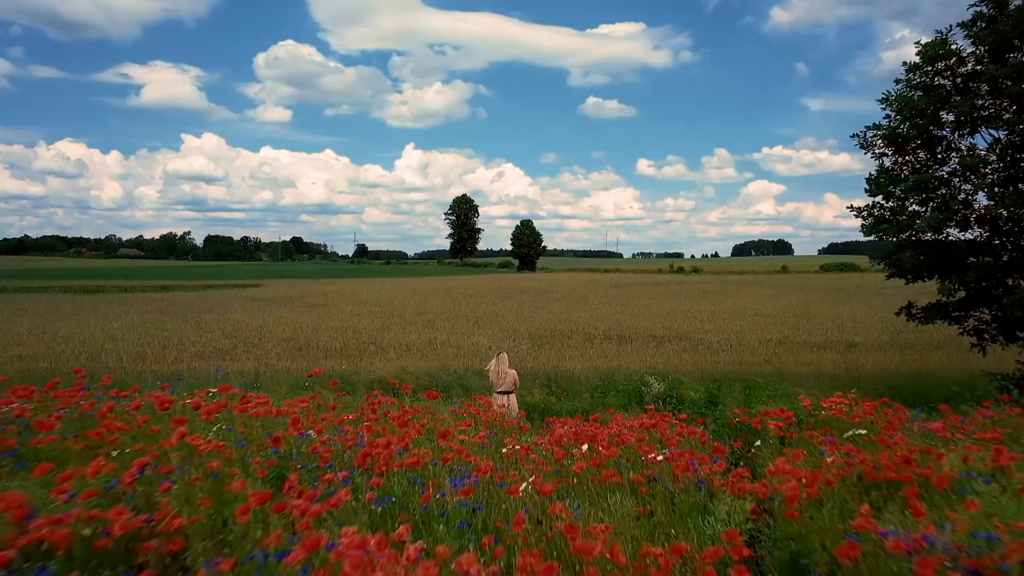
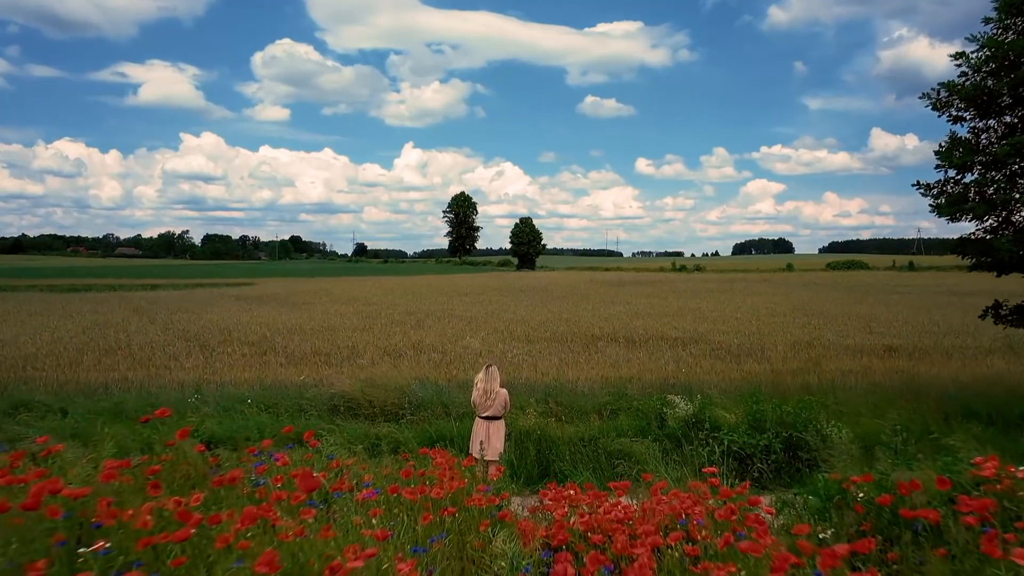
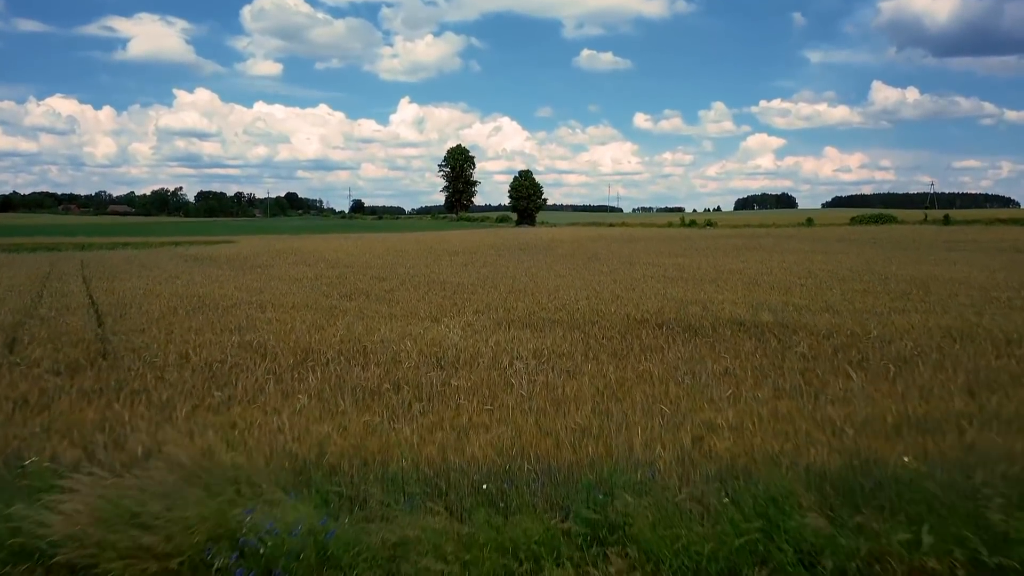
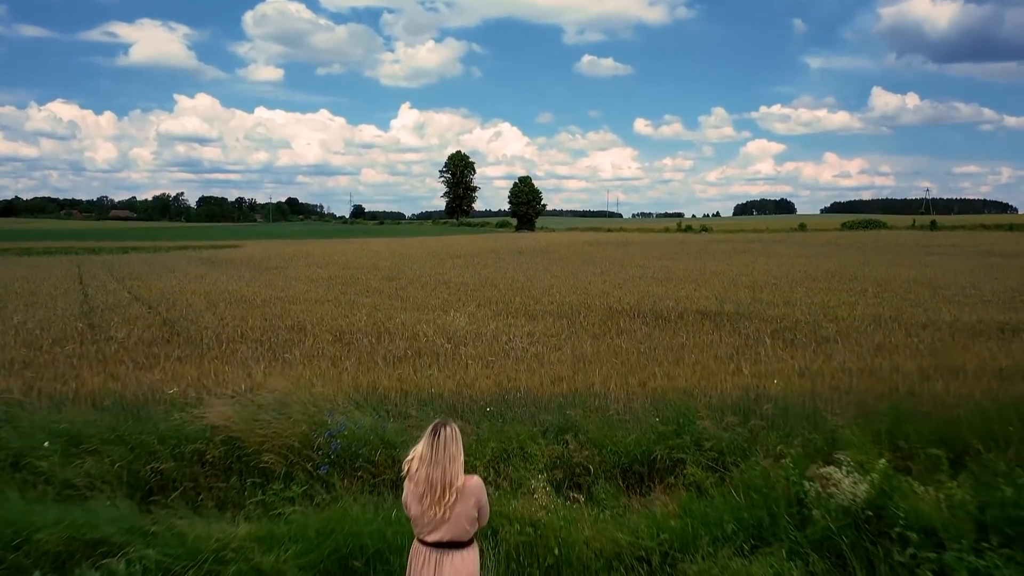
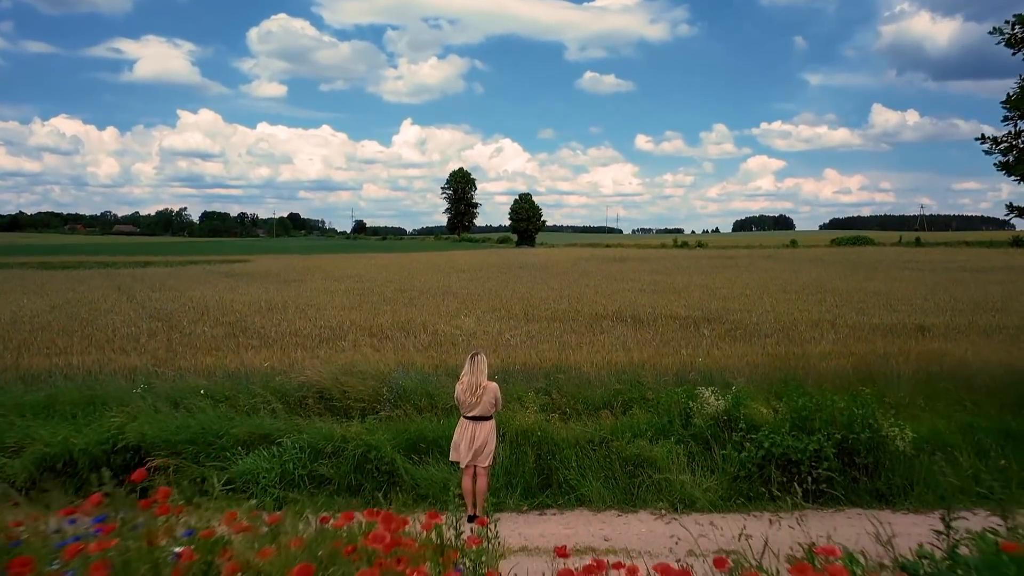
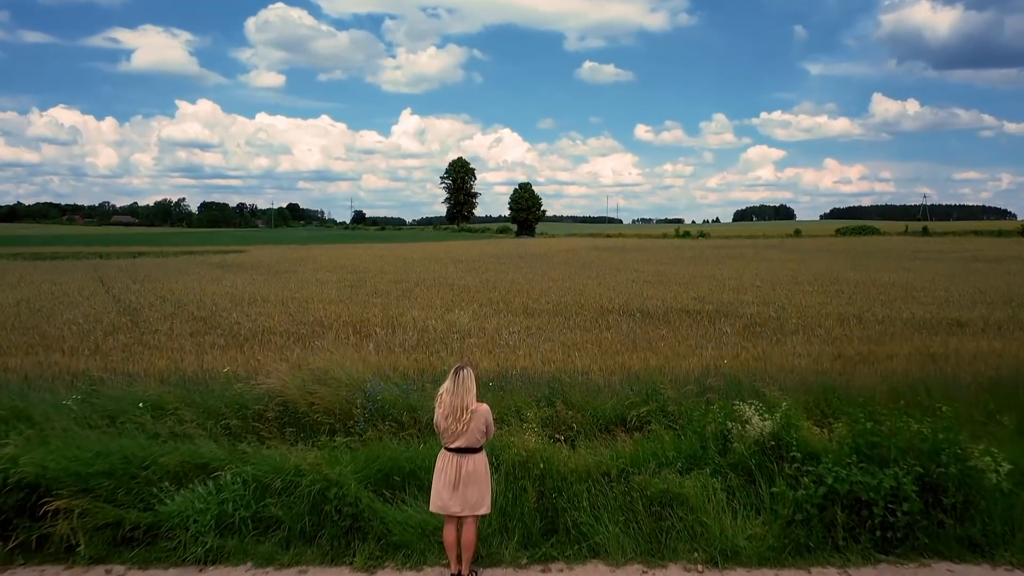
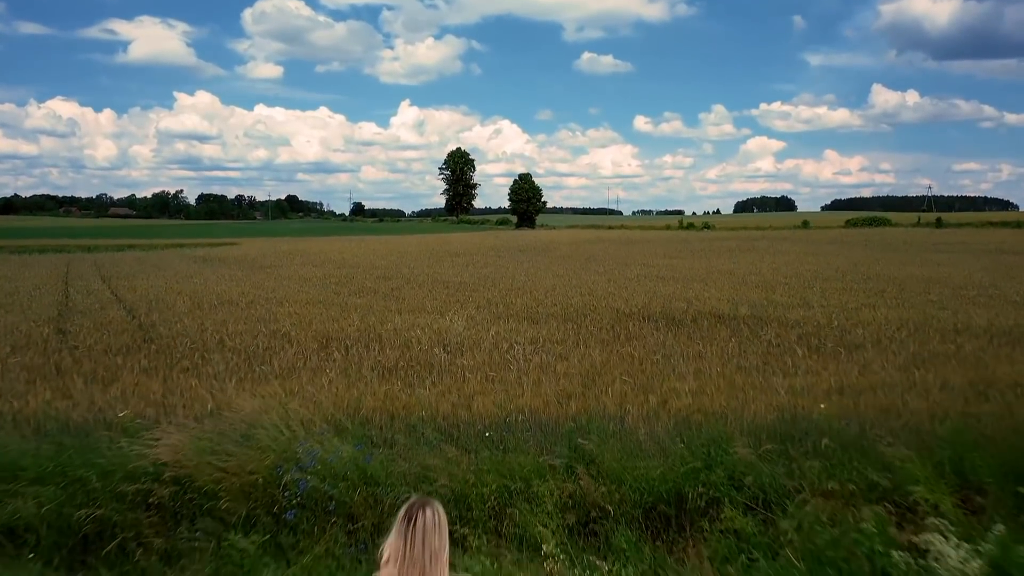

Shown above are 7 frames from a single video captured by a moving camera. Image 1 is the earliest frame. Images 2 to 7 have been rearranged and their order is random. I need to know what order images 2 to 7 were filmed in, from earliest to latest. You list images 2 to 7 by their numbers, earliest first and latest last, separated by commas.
2, 5, 6, 4, 7, 3
